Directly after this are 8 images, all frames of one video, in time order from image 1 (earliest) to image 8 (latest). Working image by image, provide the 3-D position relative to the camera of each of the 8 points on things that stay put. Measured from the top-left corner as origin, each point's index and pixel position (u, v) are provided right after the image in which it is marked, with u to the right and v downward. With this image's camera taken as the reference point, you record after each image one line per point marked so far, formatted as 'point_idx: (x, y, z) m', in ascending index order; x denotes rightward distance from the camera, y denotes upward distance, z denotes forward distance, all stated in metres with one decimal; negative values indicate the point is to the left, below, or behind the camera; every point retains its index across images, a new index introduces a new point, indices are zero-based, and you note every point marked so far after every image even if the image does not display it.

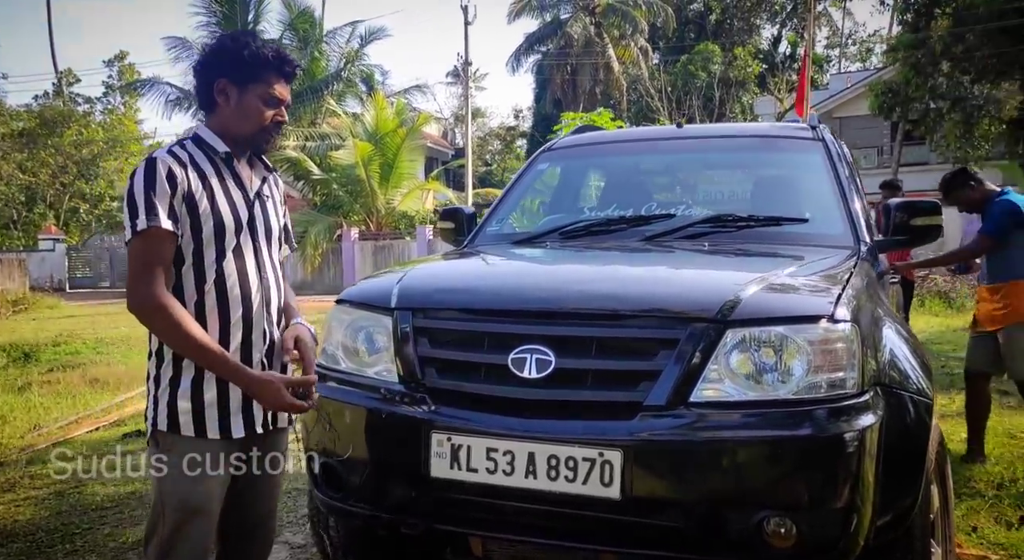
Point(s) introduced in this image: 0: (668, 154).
0: (+0.6, +0.5, +3.6) m
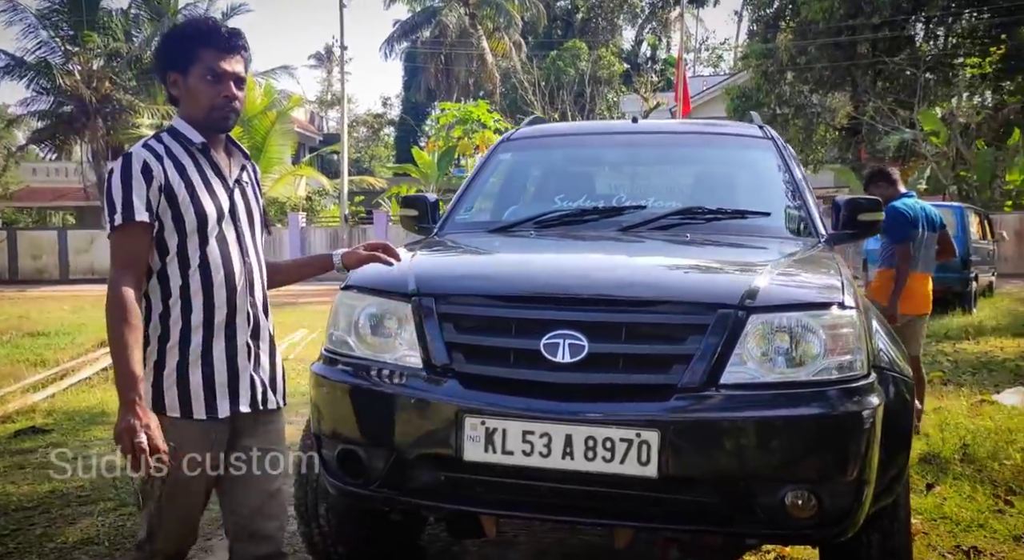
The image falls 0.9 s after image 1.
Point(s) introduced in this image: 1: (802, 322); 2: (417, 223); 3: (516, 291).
0: (+0.5, +0.5, +3.8) m
1: (+0.7, -0.1, +2.3) m
2: (-0.4, +0.2, +3.7) m
3: (0.0, 0.0, +2.4) m
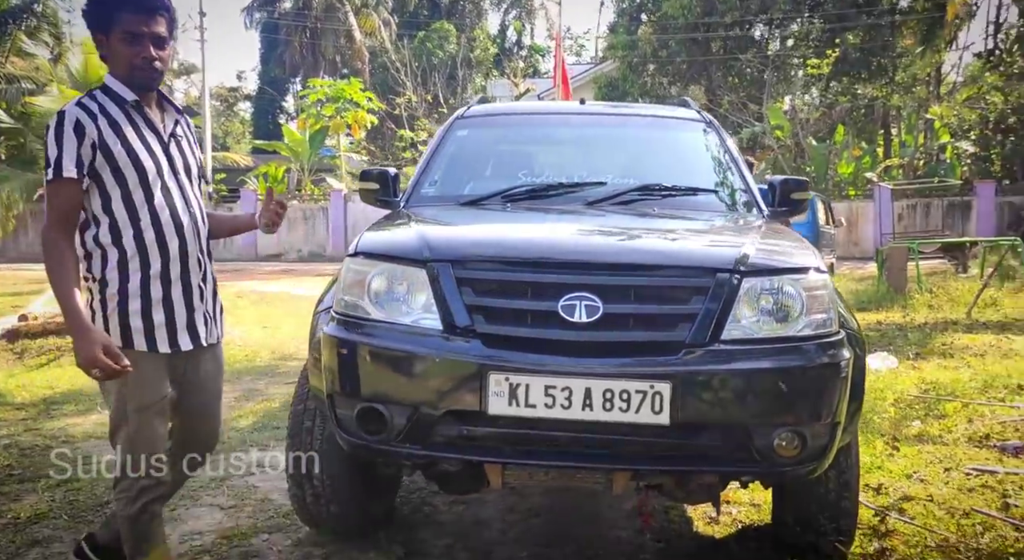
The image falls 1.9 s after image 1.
0: (+0.3, +0.7, +4.0) m
1: (+0.8, 0.0, +2.6) m
2: (-0.5, +0.3, +3.8) m
3: (+0.1, +0.1, +2.6) m
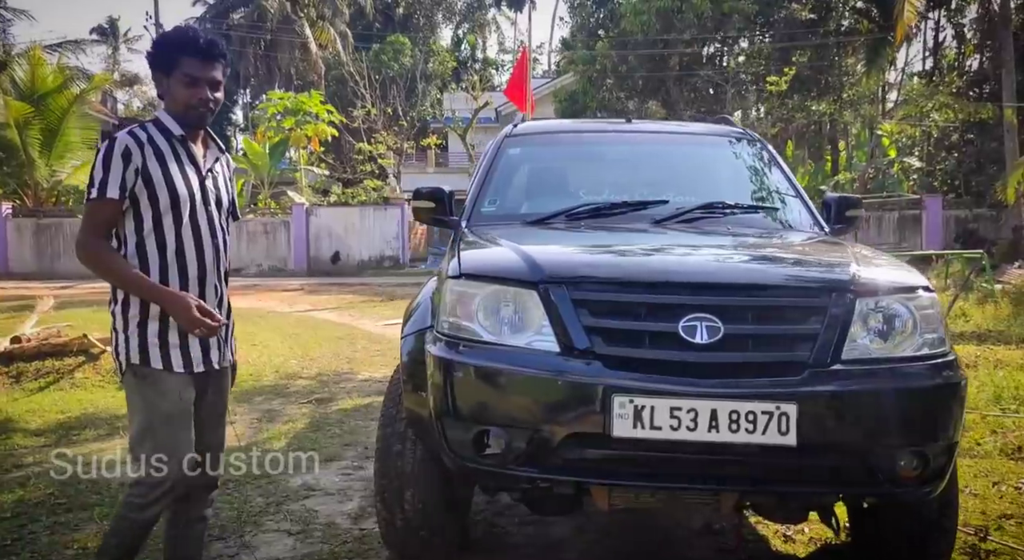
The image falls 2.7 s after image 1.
0: (+0.5, +0.6, +4.0) m
1: (+1.1, -0.1, +2.6) m
2: (-0.3, +0.3, +3.8) m
3: (+0.4, 0.0, +2.6) m
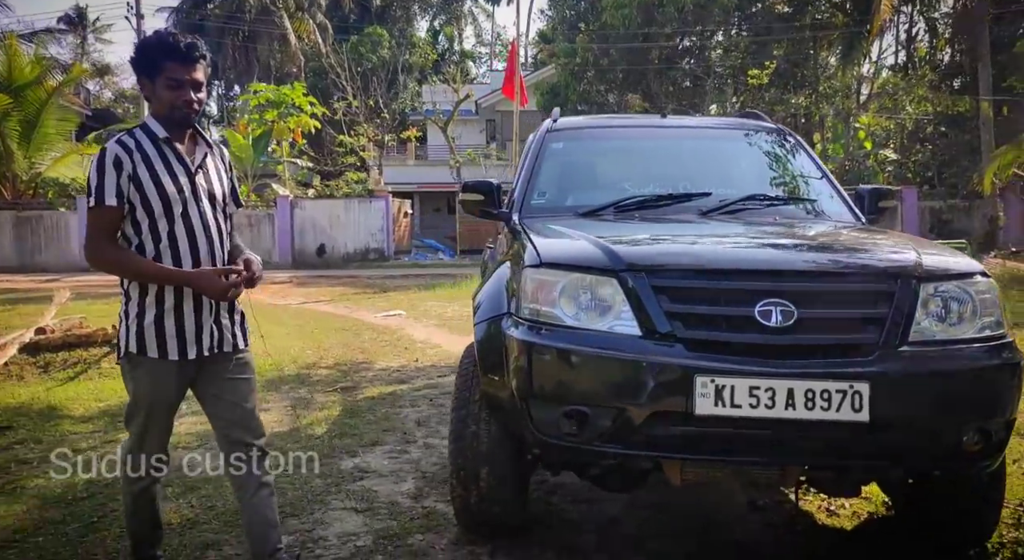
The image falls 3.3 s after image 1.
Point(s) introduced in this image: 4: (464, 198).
0: (+0.7, +0.6, +4.2) m
1: (+1.3, 0.0, +2.8) m
2: (-0.1, +0.3, +3.9) m
3: (+0.6, 0.0, +2.7) m
4: (-0.2, +0.3, +3.8) m
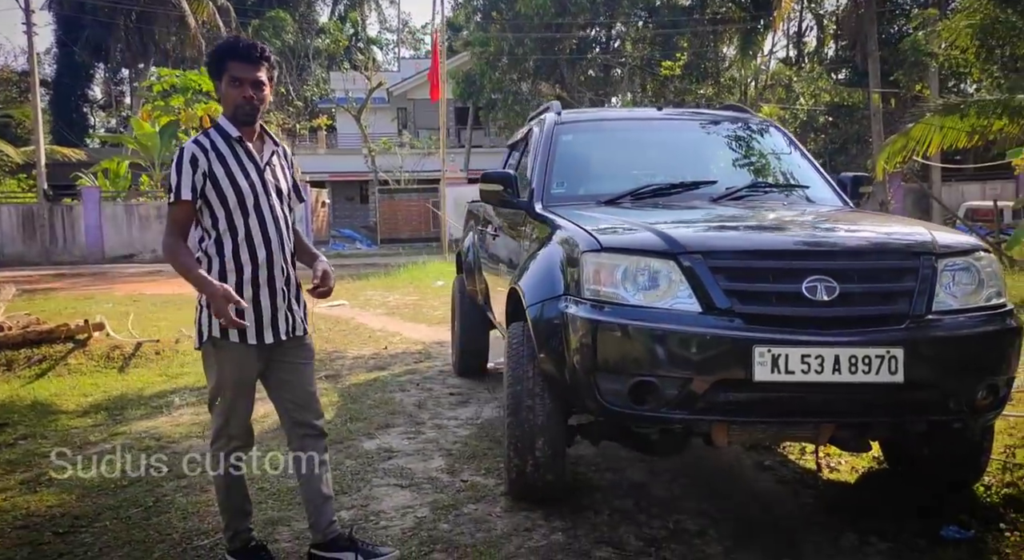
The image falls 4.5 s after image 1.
0: (+0.7, +0.7, +4.5) m
1: (+1.5, +0.1, +3.2) m
2: (0.0, +0.4, +4.1) m
3: (+0.8, +0.1, +3.1) m
4: (-0.1, +0.4, +4.0) m
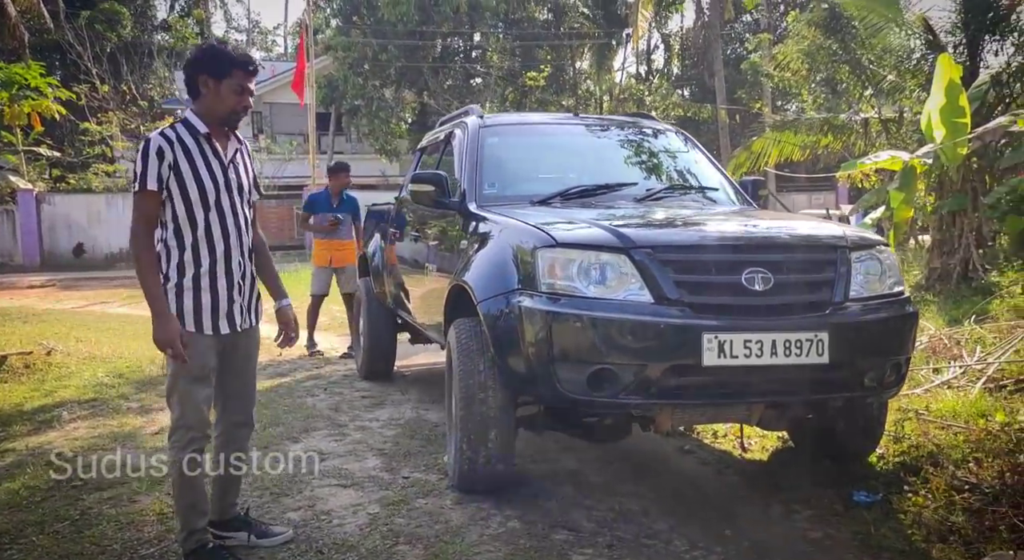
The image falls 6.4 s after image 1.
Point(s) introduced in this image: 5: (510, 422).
0: (+0.3, +0.7, +4.7) m
1: (+1.4, +0.1, +3.6) m
2: (-0.4, +0.4, +4.2) m
3: (+0.7, +0.1, +3.3) m
4: (-0.4, +0.4, +4.1) m
5: (0.0, -0.5, +3.5) m
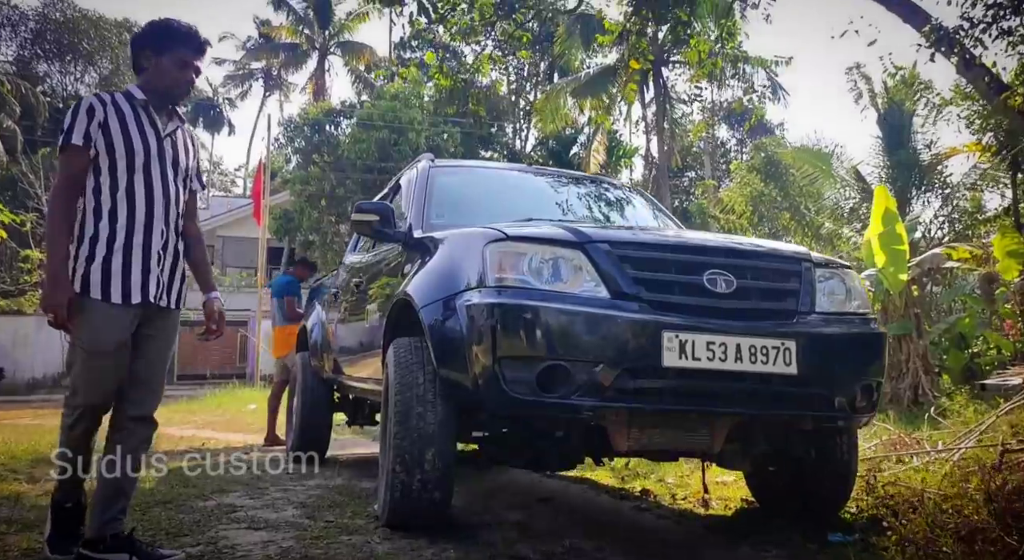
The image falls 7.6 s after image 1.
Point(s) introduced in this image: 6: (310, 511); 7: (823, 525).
0: (+0.1, +0.4, +4.5) m
1: (+1.2, 0.0, +3.4) m
2: (-0.6, +0.2, +4.0) m
3: (+0.5, +0.1, +3.1) m
4: (-0.6, +0.3, +3.9) m
5: (-0.2, -0.6, +3.1) m
6: (-0.8, -0.9, +3.6) m
7: (+1.2, -0.9, +3.4) m
